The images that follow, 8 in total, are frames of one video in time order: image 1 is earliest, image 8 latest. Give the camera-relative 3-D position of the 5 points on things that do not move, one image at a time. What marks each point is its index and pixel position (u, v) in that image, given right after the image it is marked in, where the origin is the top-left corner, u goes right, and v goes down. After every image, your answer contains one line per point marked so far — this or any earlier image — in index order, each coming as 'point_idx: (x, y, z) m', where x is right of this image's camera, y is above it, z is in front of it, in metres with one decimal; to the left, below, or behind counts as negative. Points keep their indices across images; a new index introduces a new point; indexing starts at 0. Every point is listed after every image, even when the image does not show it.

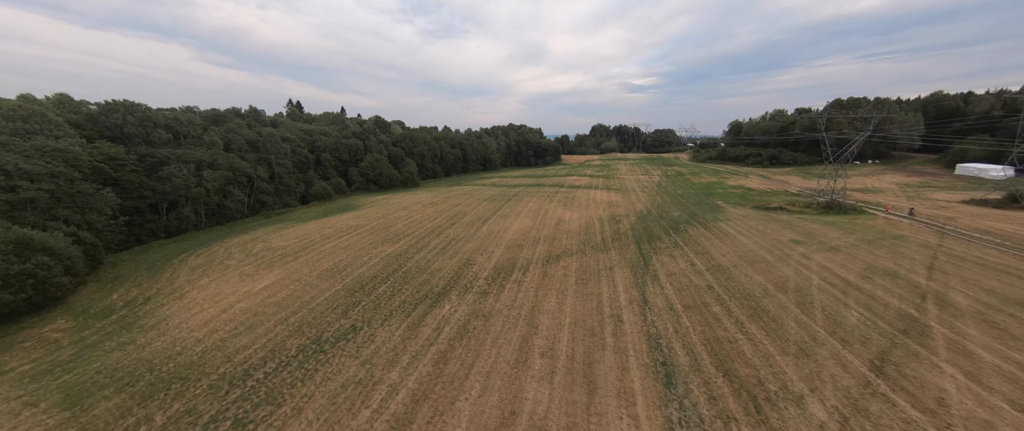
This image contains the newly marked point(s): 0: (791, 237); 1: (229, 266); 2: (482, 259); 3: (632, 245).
0: (+14.3, -1.1, +19.2) m
1: (-13.5, -2.5, +17.9) m
2: (-1.5, -2.1, +18.4) m
3: (+6.2, -1.5, +19.5) m
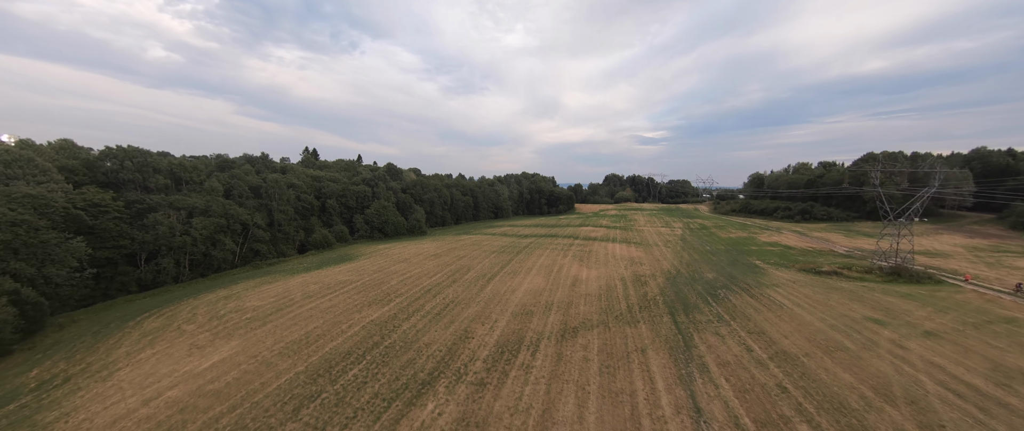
0: (+14.7, -4.1, +15.5) m
1: (-13.2, -4.8, +15.1) m
2: (-1.2, -4.7, +15.2) m
3: (+6.6, -4.3, +16.1) m
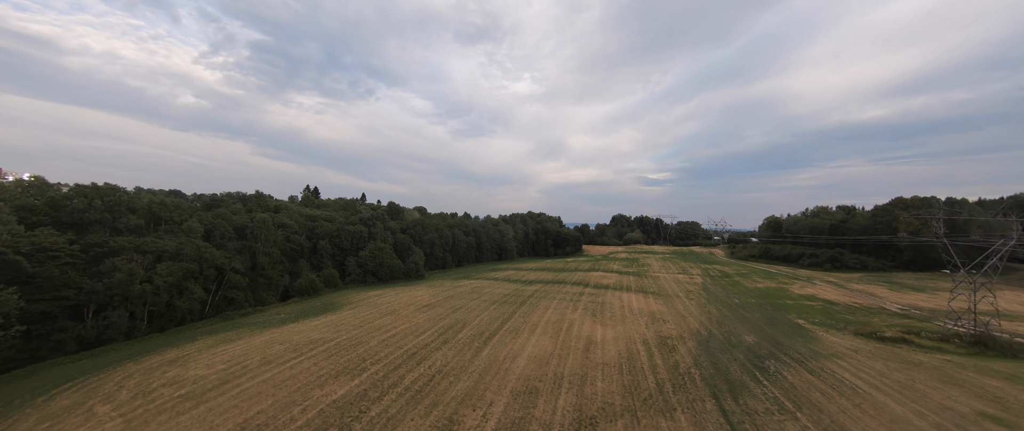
0: (+14.6, -6.0, +11.9) m
1: (-13.3, -6.4, +11.8) m
2: (-1.2, -6.4, +11.7) m
3: (+6.5, -6.3, +12.5) m
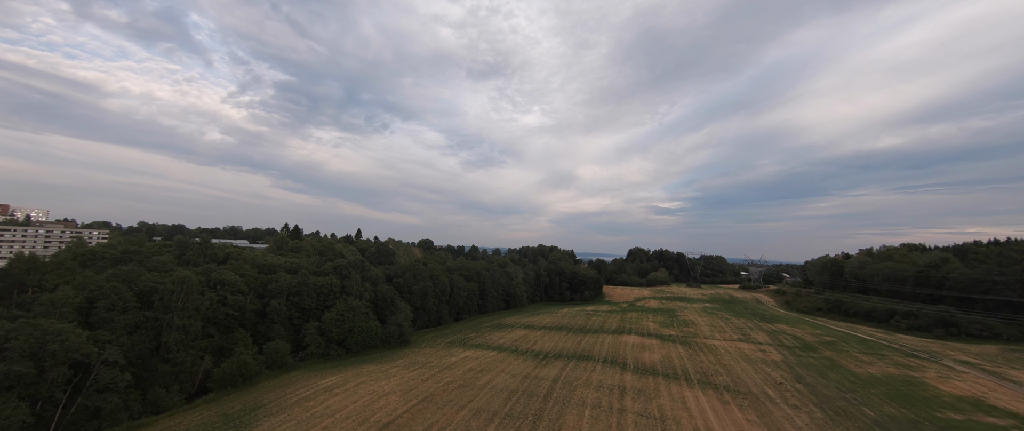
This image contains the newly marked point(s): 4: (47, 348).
0: (+14.6, -7.9, +1.7) m
1: (-13.3, -8.4, +2.5) m
2: (-1.3, -8.3, +2.0) m
3: (+6.5, -8.2, +2.6) m
4: (-21.0, -5.9, +17.1) m
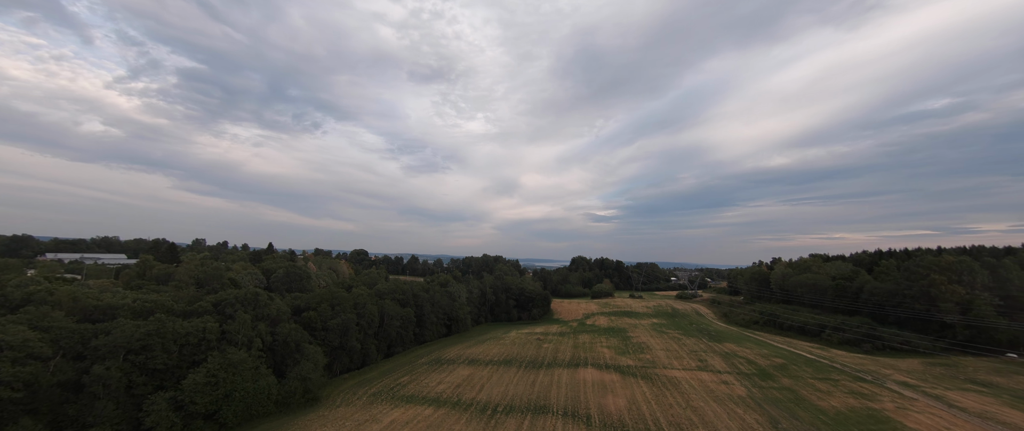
0: (+14.9, -9.2, -1.0) m
1: (-12.8, -9.5, -4.5) m
2: (-0.8, -9.6, -3.1) m
3: (+6.8, -9.5, -1.4) m
4: (-22.5, -7.2, +8.8) m
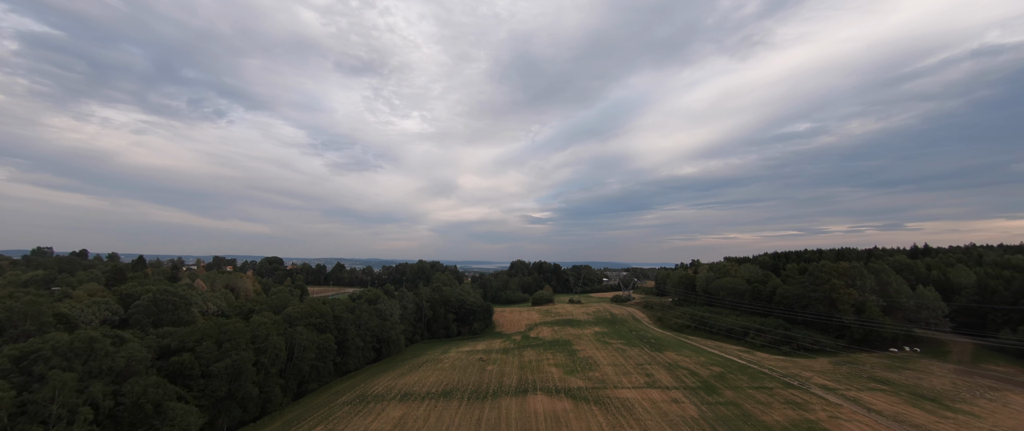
0: (+16.1, -10.5, -1.5) m
1: (-10.6, -10.6, -9.6) m
2: (+0.9, -10.7, -6.2) m
3: (+8.1, -10.7, -3.2) m
4: (-22.5, -8.3, +1.8) m
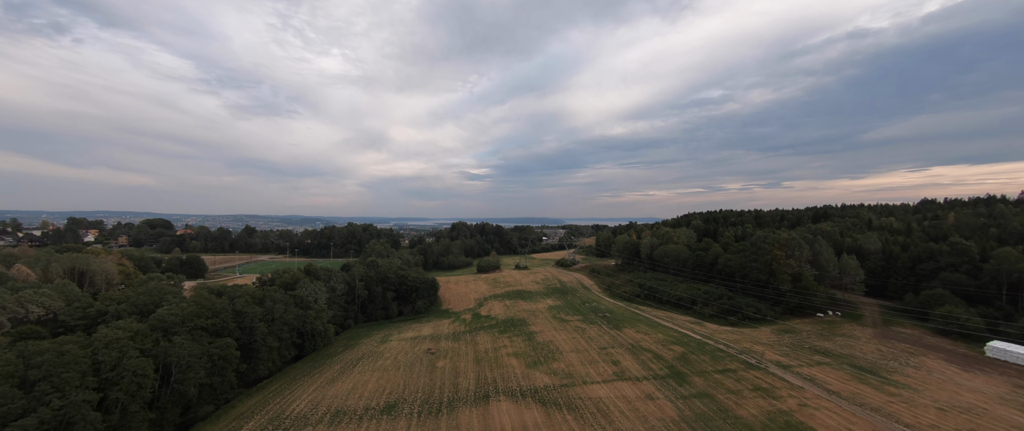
0: (+18.7, -12.9, -3.1) m
1: (-6.2, -14.1, -15.7) m
2: (+4.6, -13.8, -10.3) m
3: (+11.2, -13.4, -6.2) m
4: (-19.8, -10.4, -6.8) m
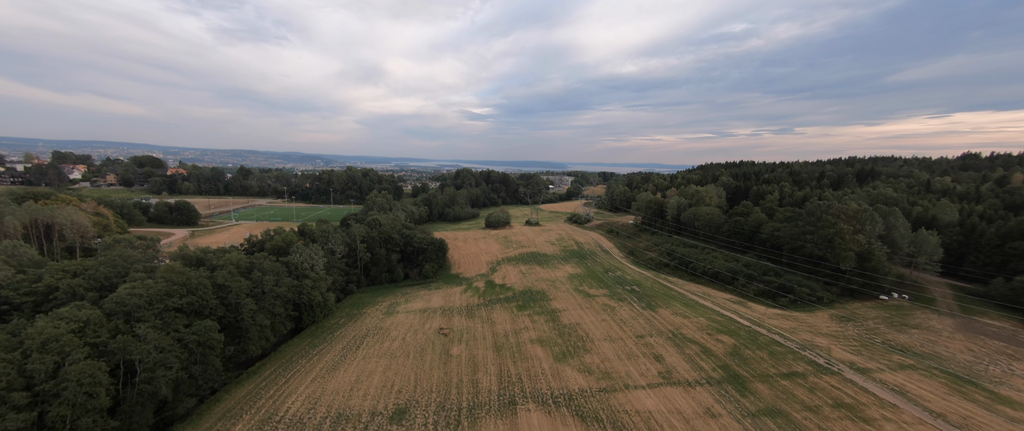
0: (+20.4, -16.9, -7.9) m
1: (-4.7, -19.4, -19.9) m
2: (+6.2, -18.5, -14.8) m
3: (+12.8, -17.6, -10.8) m
4: (-18.1, -14.0, -11.6) m
